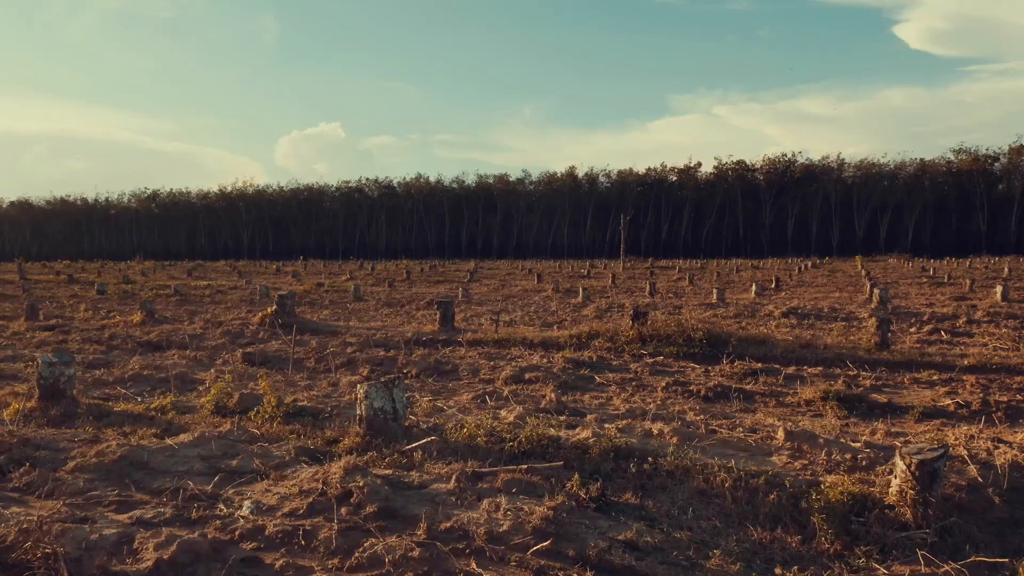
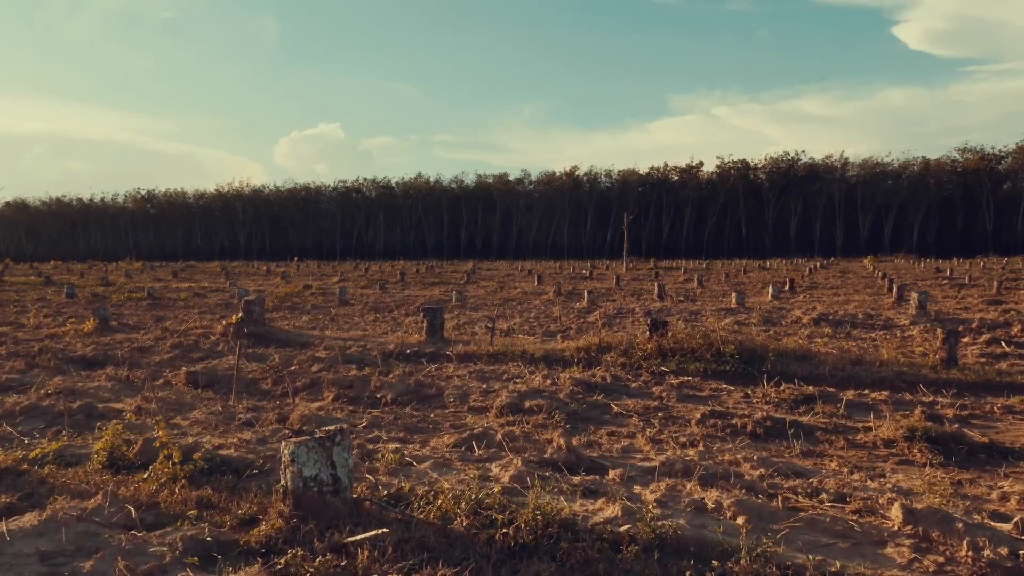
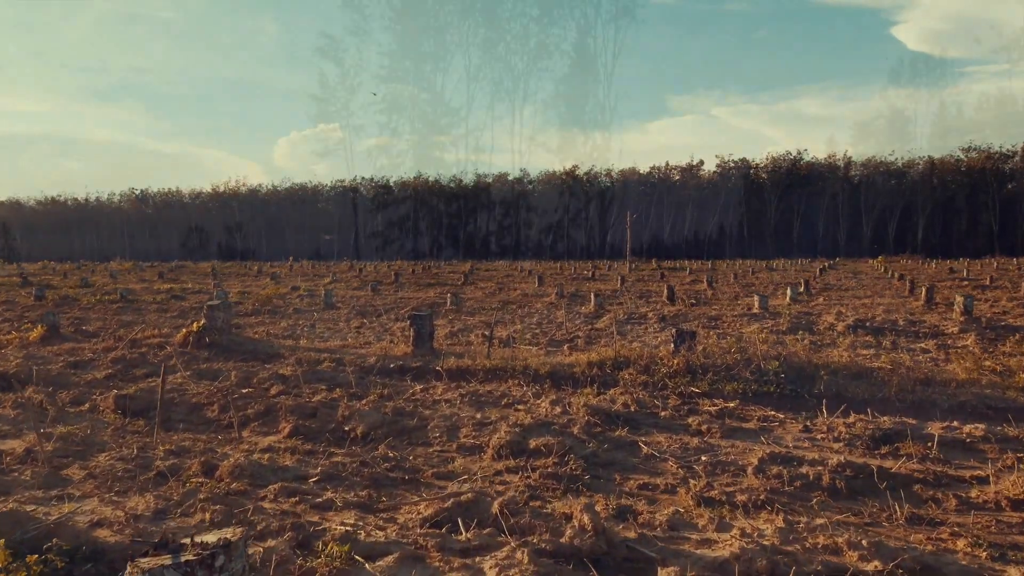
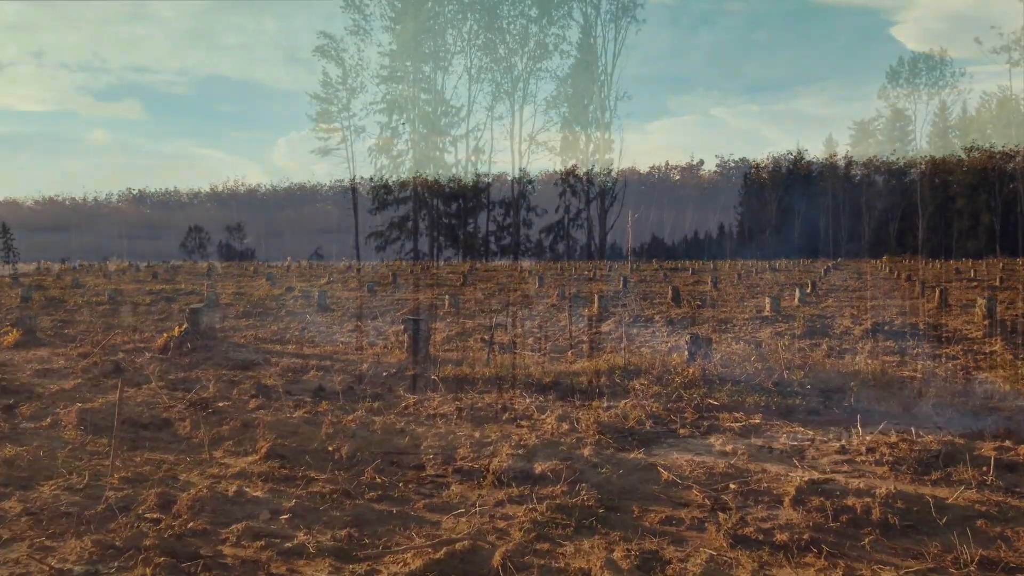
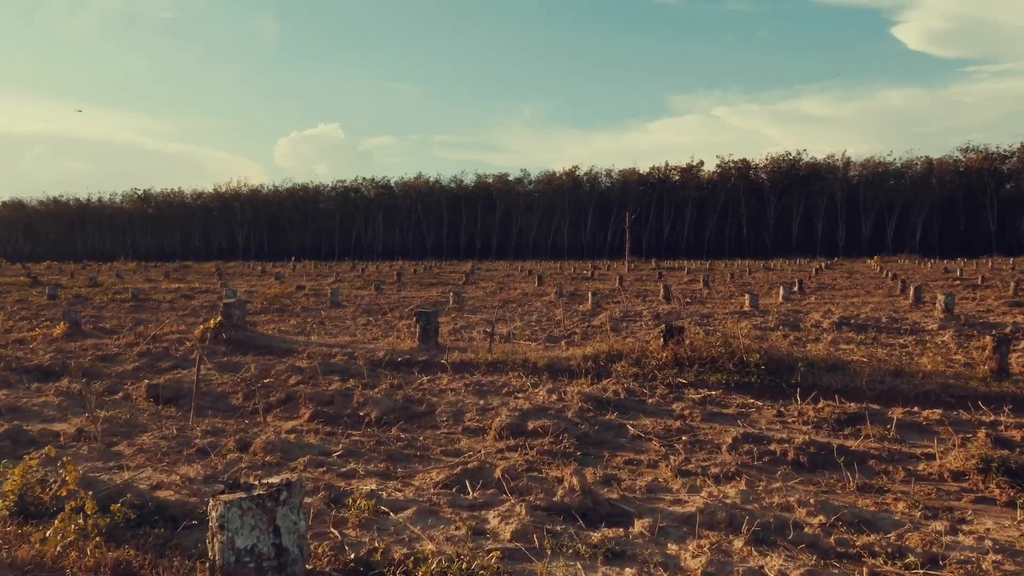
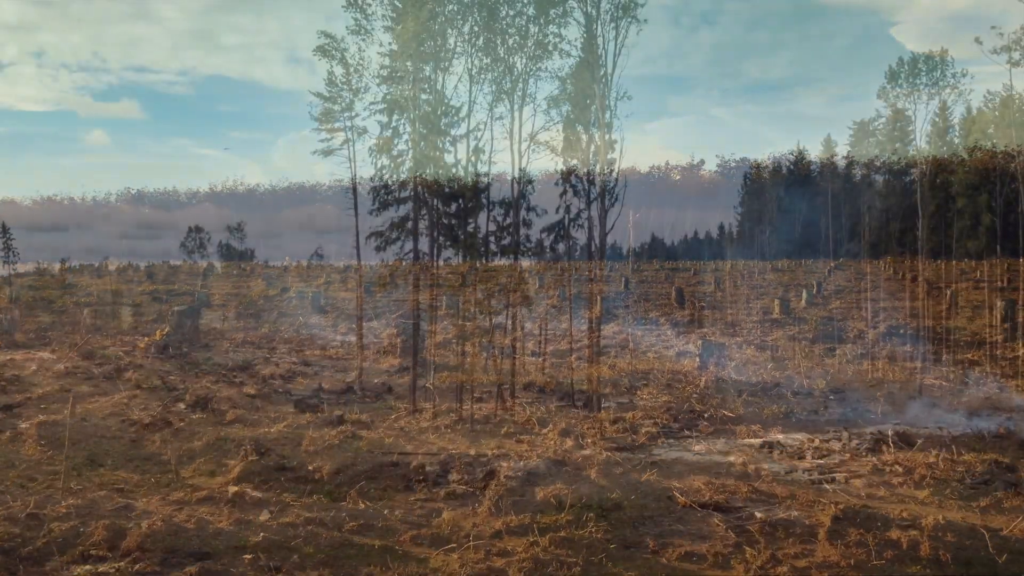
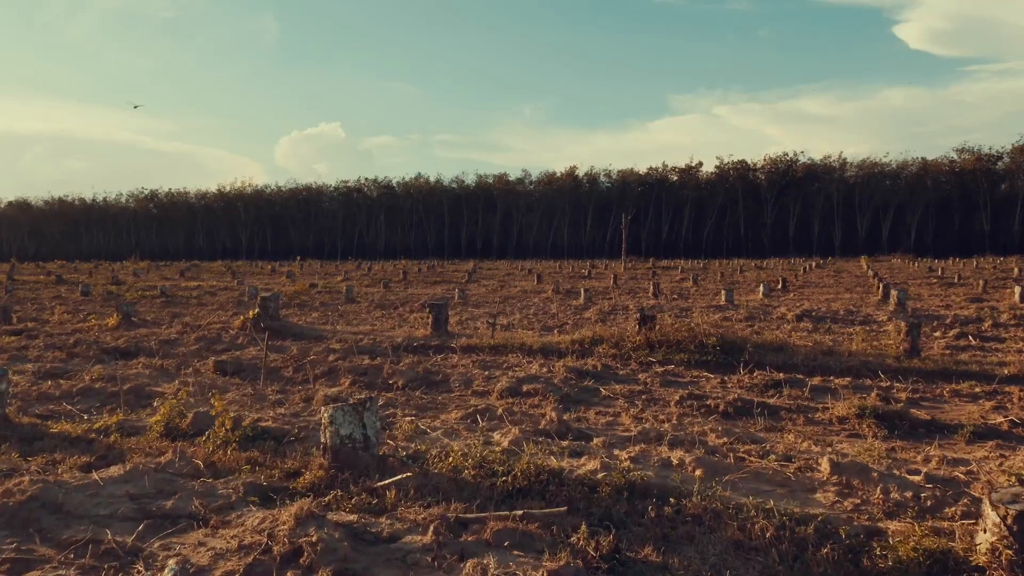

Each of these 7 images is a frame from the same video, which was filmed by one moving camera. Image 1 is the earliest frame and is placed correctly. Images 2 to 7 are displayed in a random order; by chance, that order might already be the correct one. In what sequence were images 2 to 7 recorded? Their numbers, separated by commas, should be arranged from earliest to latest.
7, 2, 5, 3, 4, 6
